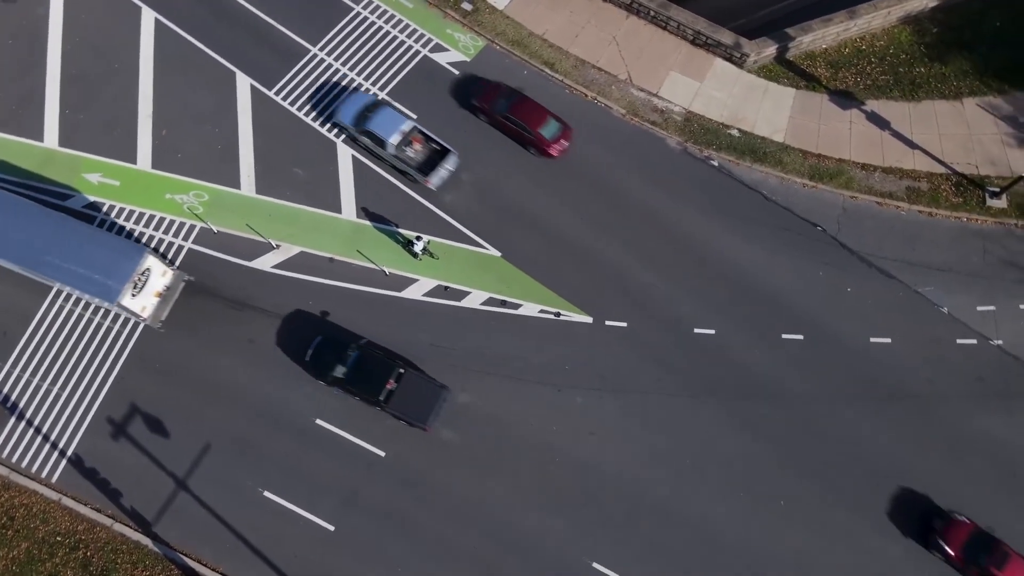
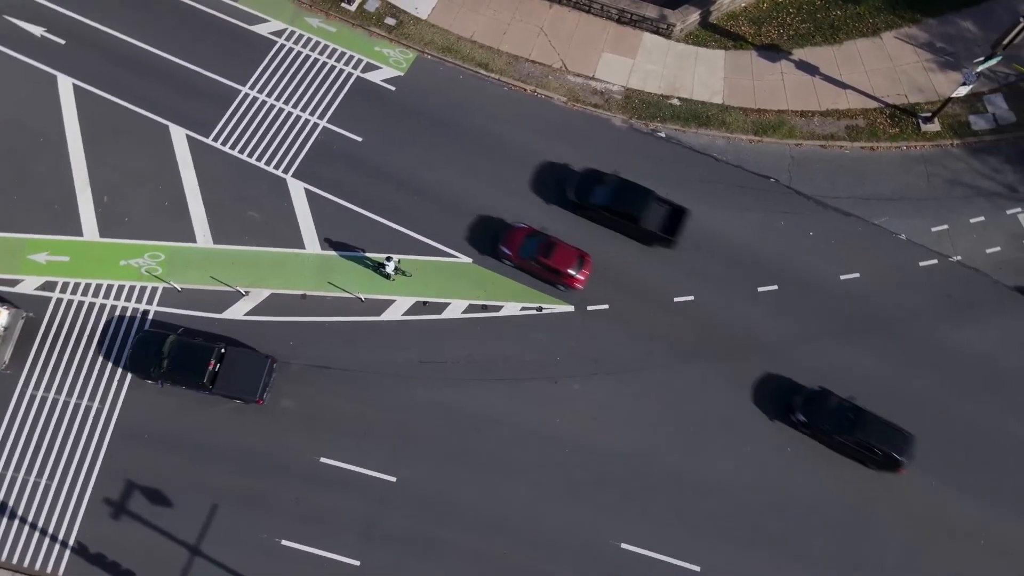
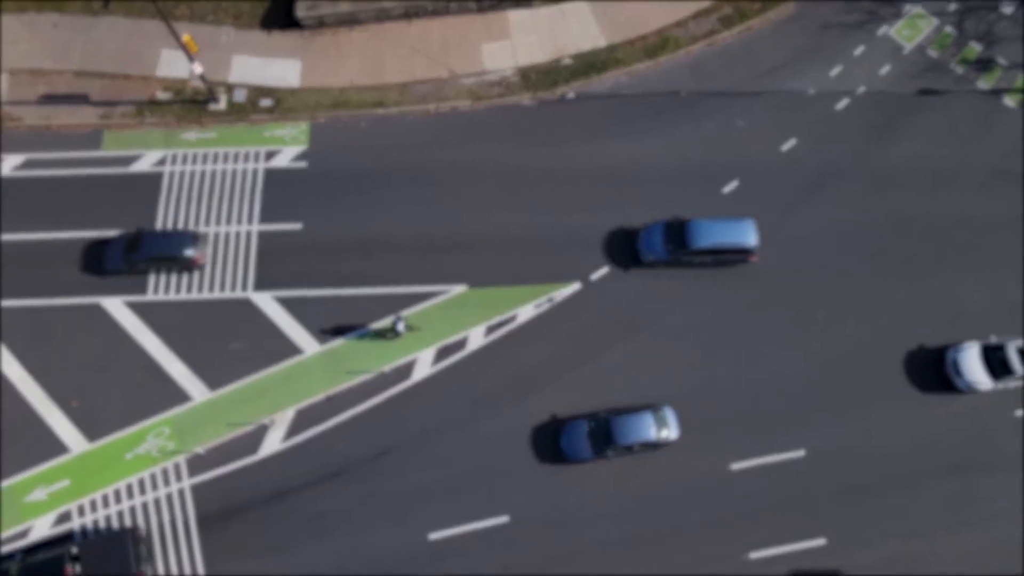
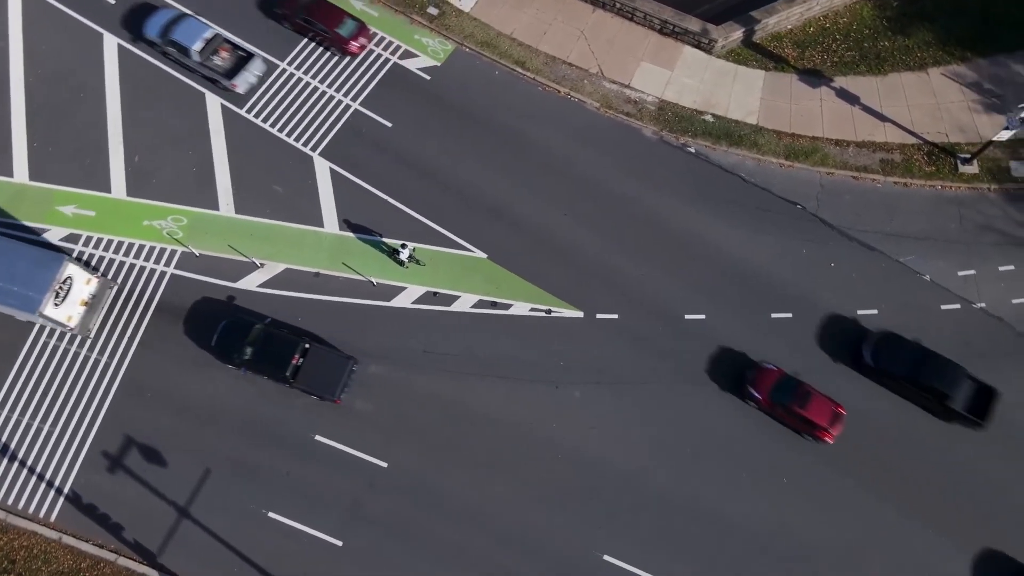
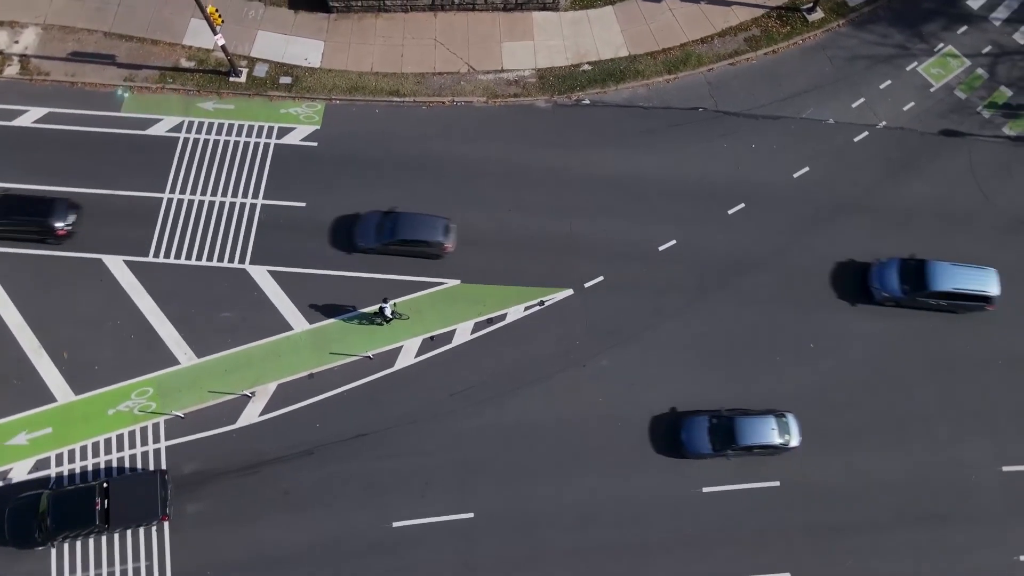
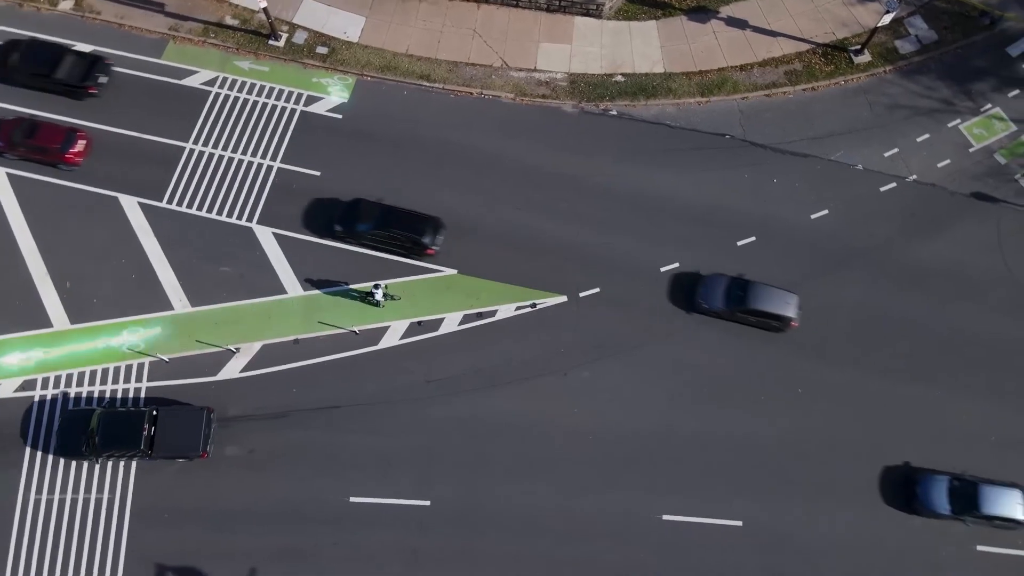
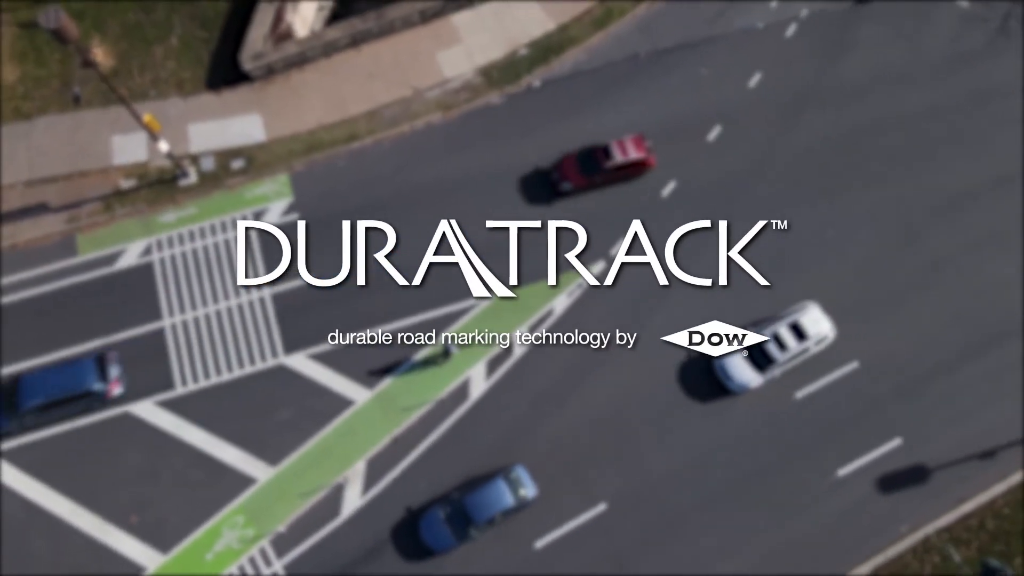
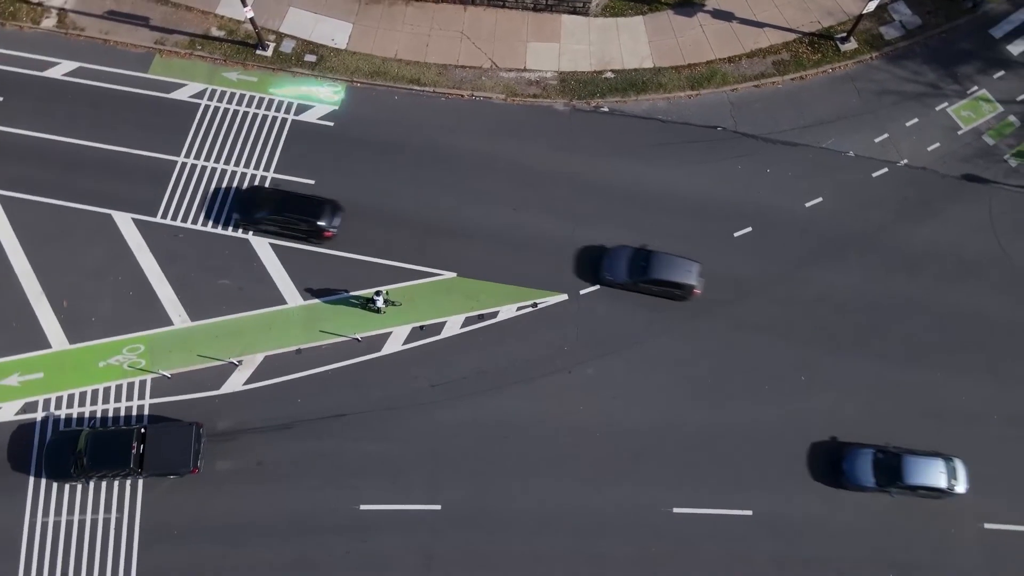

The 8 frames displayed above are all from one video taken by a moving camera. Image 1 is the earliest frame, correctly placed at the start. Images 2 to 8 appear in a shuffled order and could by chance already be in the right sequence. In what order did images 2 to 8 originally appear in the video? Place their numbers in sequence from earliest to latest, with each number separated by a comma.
4, 2, 6, 8, 5, 3, 7
